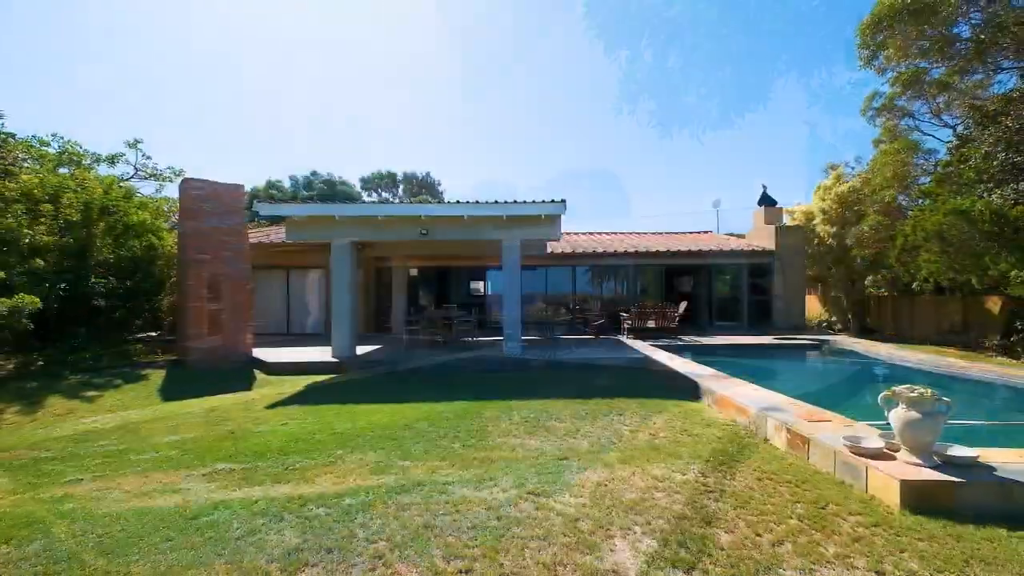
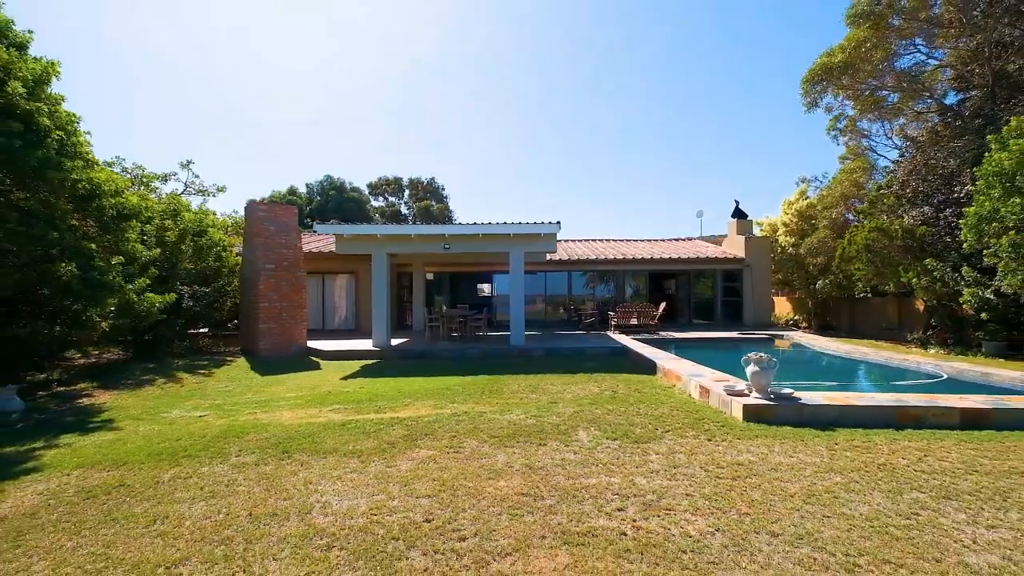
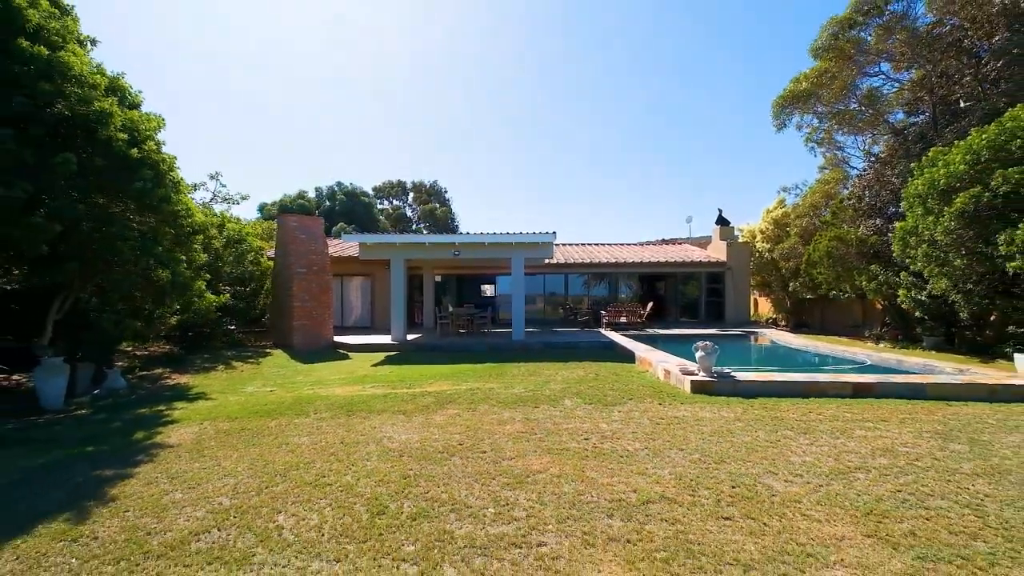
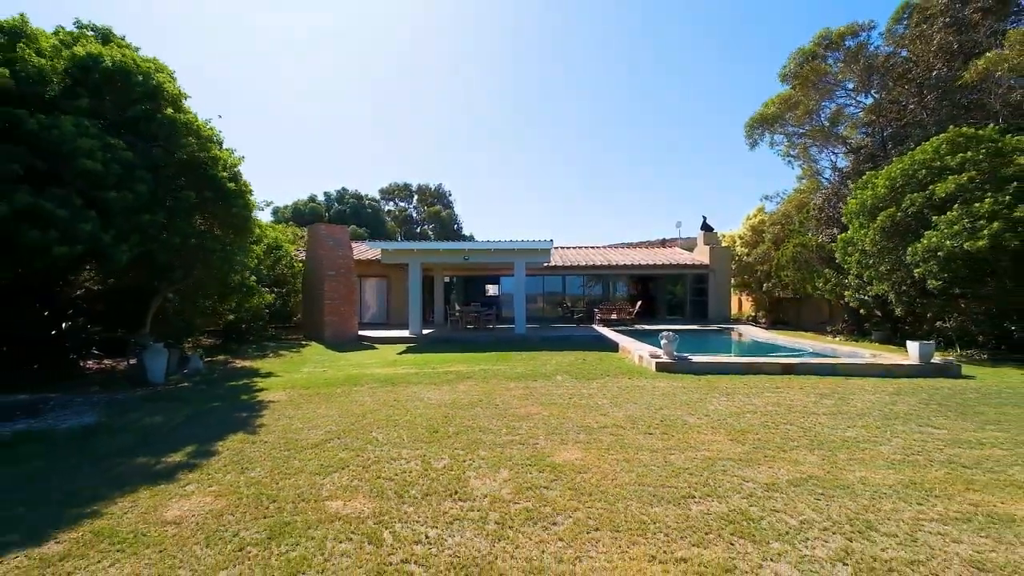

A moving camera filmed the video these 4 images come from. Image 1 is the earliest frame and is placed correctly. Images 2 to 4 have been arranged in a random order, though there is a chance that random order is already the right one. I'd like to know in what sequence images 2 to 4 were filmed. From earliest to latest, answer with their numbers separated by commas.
2, 3, 4
